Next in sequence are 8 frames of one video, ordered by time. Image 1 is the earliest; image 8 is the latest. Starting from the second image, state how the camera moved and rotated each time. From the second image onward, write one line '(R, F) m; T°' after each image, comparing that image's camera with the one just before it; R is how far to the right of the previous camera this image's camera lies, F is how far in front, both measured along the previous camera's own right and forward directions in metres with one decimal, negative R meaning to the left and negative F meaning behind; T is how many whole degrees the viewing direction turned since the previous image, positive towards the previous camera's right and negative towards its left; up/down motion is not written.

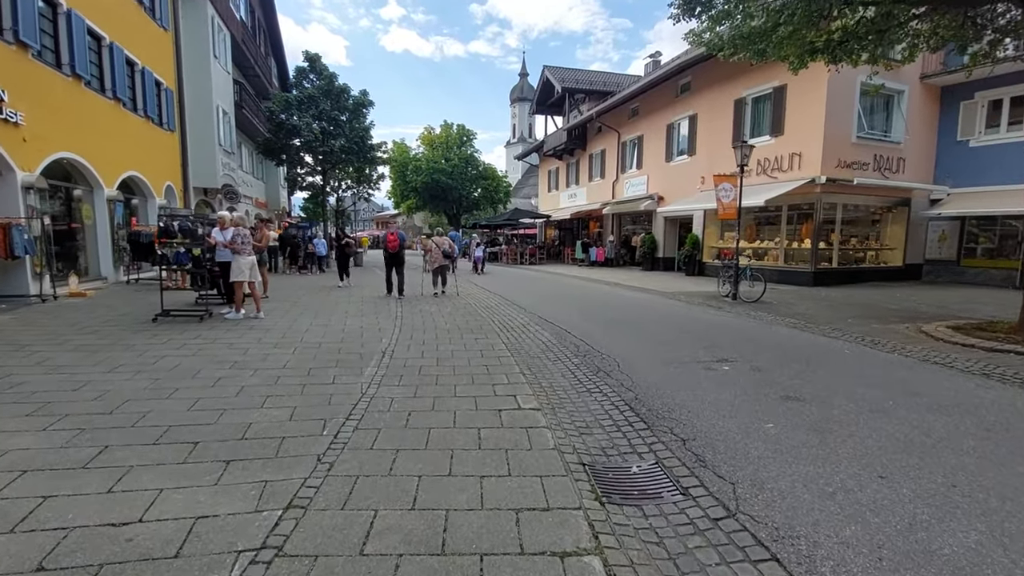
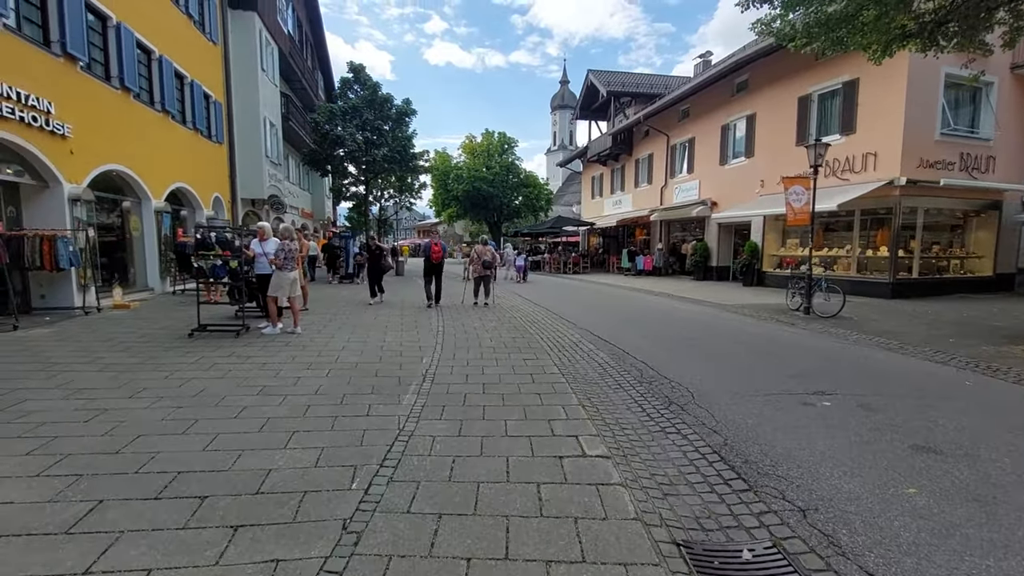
(-0.2, +0.8) m; -5°
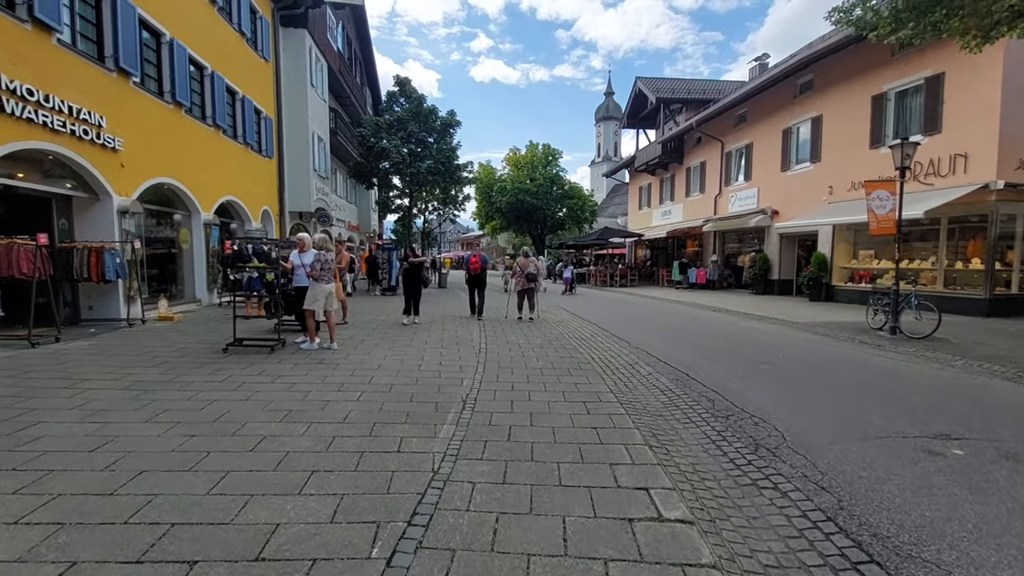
(-0.1, +0.7) m; -5°
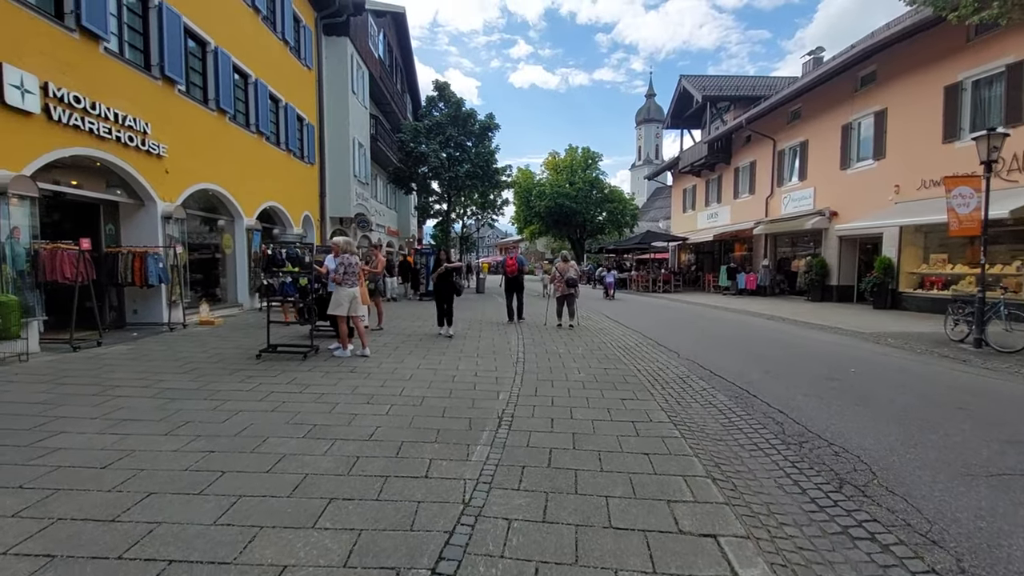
(0.0, +0.5) m; -4°
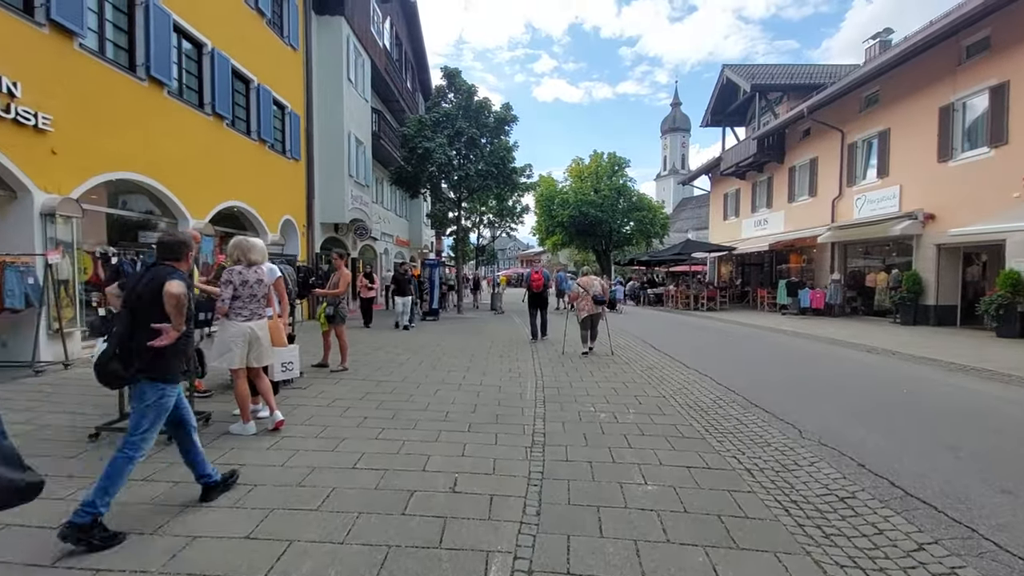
(+0.1, +3.2) m; -3°
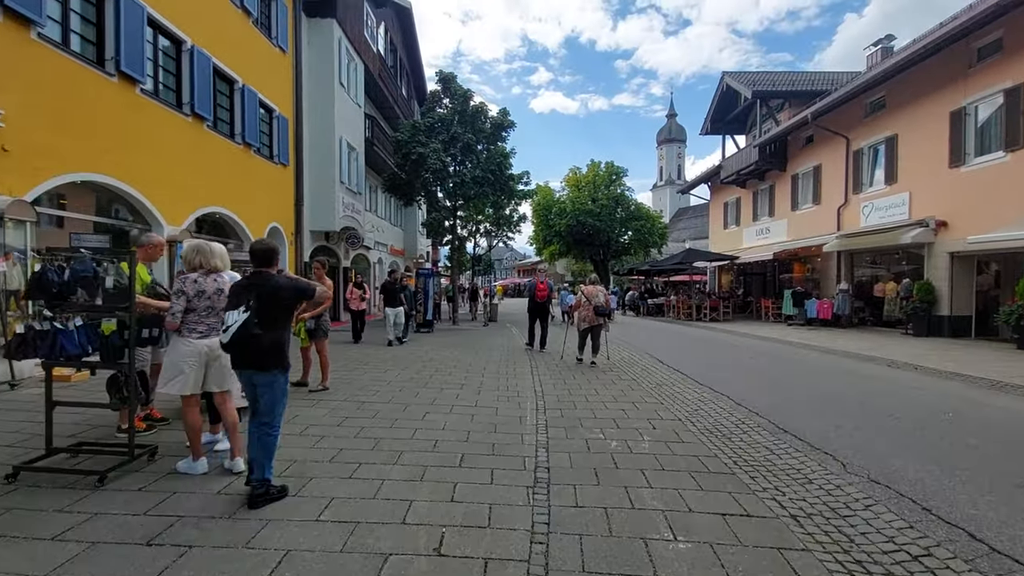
(0.0, +0.7) m; 0°
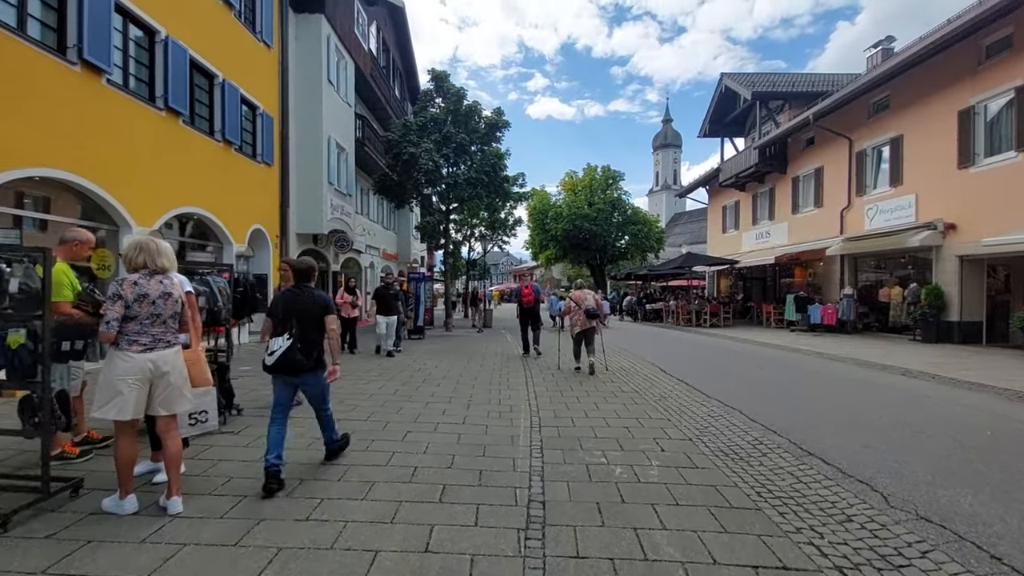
(+0.1, +0.6) m; 0°
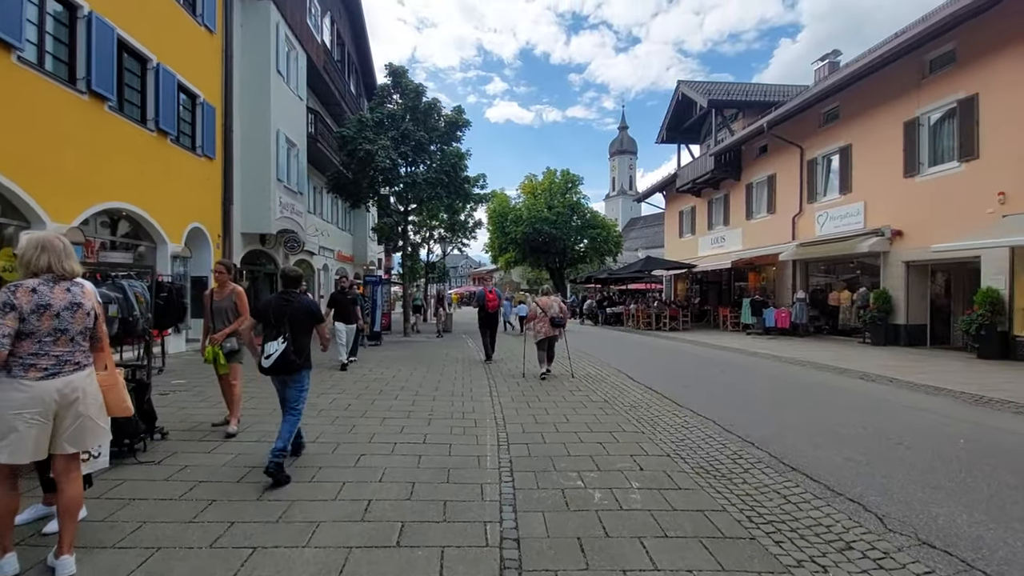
(-0.1, +0.5) m; +5°
